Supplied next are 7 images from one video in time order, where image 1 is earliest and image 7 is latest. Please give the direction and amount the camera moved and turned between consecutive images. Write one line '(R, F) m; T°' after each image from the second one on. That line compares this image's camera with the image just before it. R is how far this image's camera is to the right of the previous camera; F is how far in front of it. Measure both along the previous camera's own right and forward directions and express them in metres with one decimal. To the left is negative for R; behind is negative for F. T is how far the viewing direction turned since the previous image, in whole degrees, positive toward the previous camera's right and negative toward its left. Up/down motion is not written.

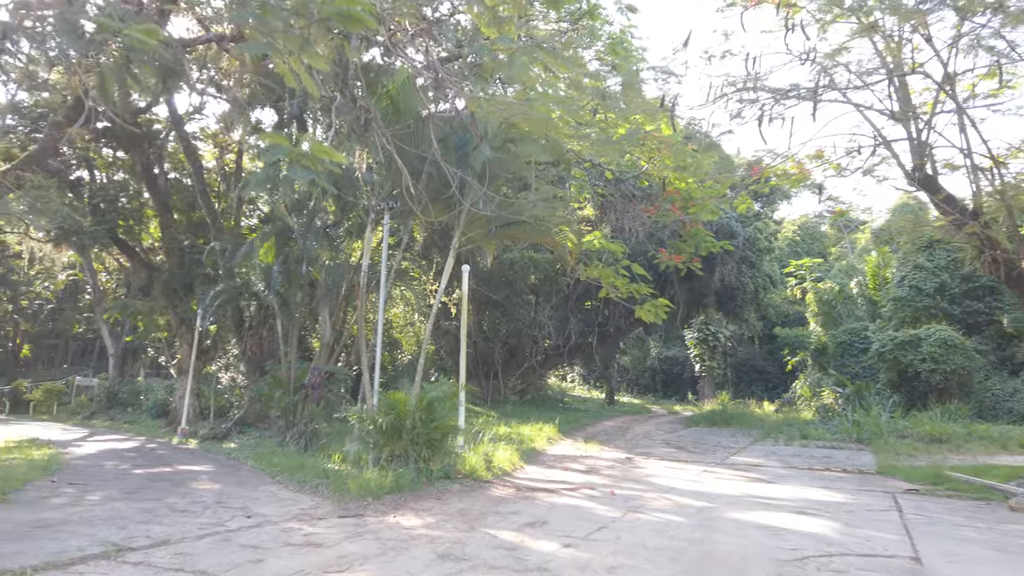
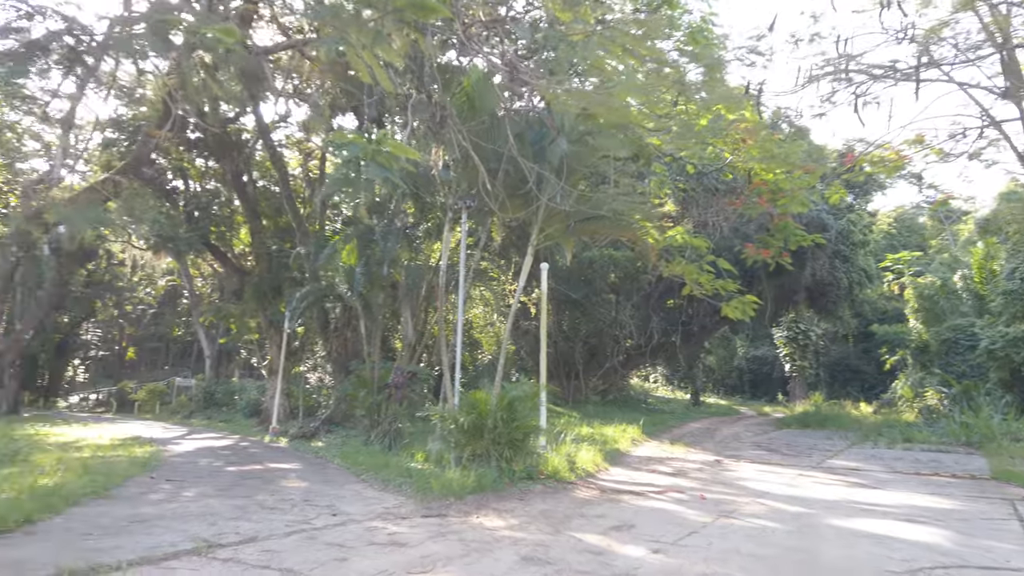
(0.0, +0.2) m; -6°
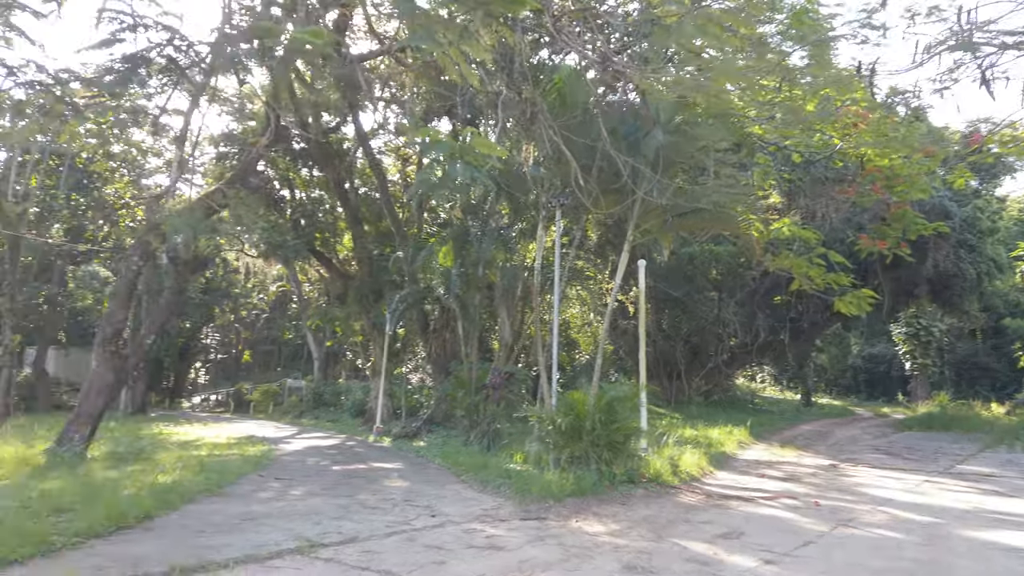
(0.0, +0.2) m; -8°
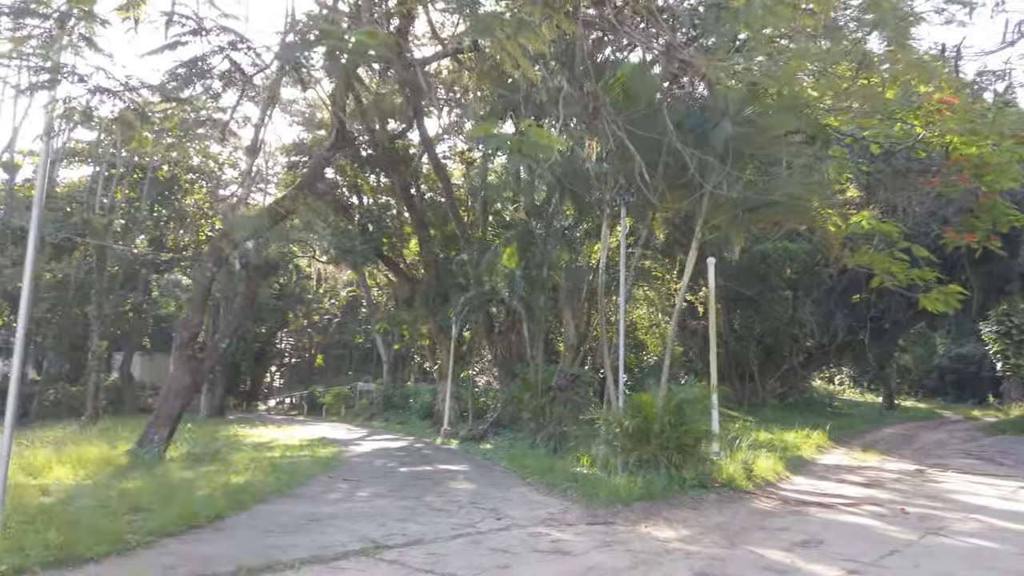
(0.0, +0.1) m; -5°
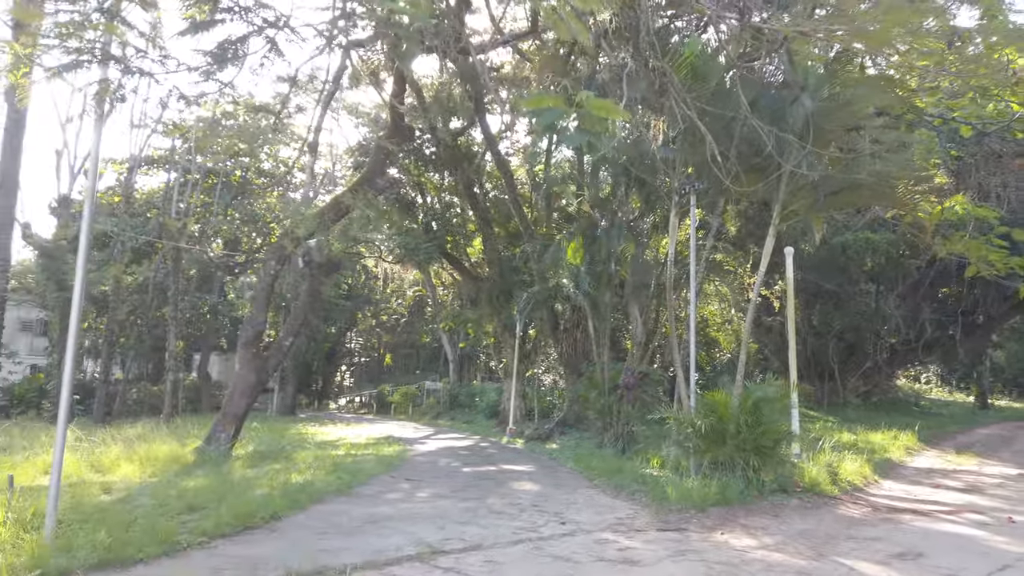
(0.0, +0.4) m; -5°
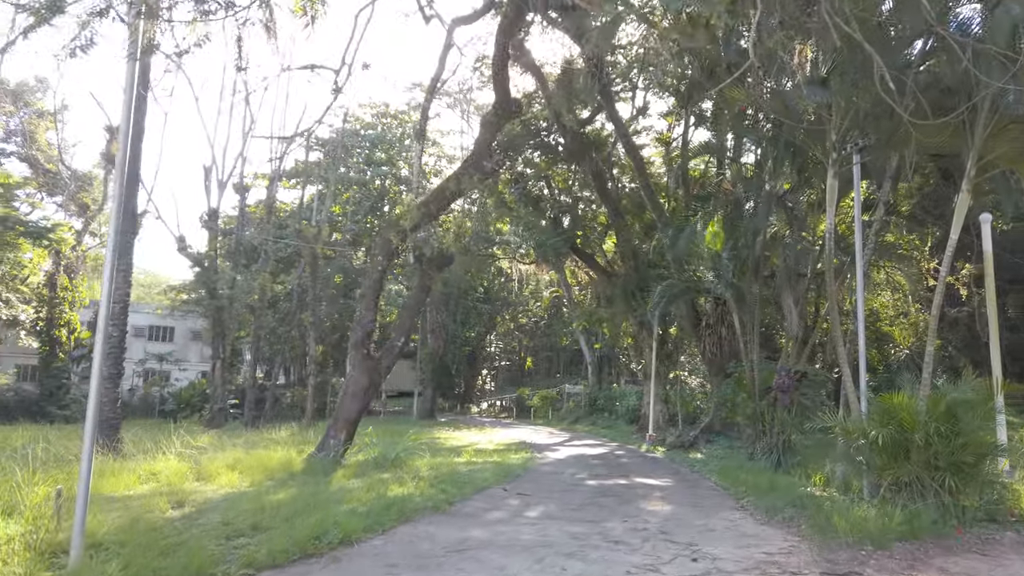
(+0.3, +1.3) m; -11°
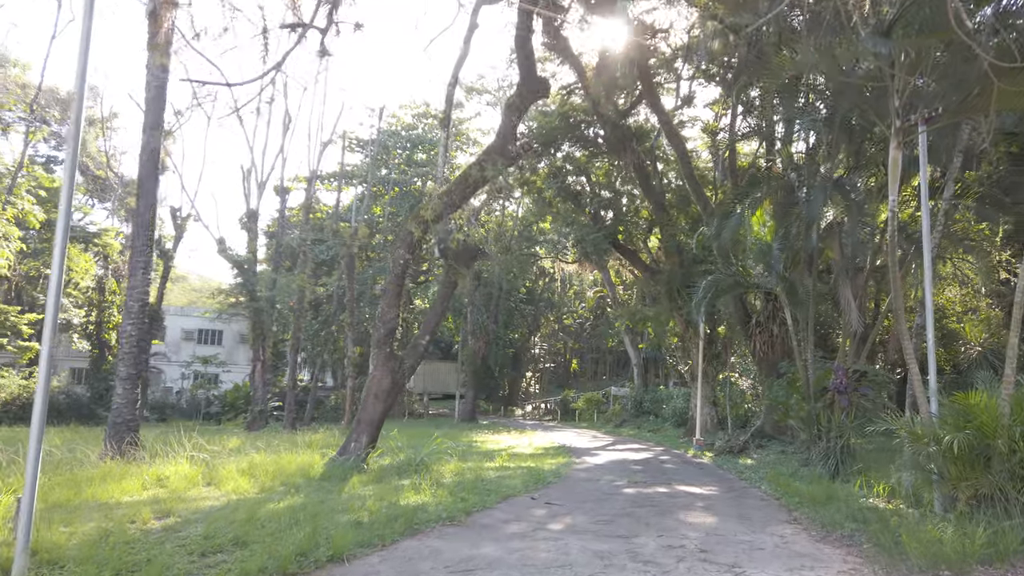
(+0.3, +0.7) m; -4°
